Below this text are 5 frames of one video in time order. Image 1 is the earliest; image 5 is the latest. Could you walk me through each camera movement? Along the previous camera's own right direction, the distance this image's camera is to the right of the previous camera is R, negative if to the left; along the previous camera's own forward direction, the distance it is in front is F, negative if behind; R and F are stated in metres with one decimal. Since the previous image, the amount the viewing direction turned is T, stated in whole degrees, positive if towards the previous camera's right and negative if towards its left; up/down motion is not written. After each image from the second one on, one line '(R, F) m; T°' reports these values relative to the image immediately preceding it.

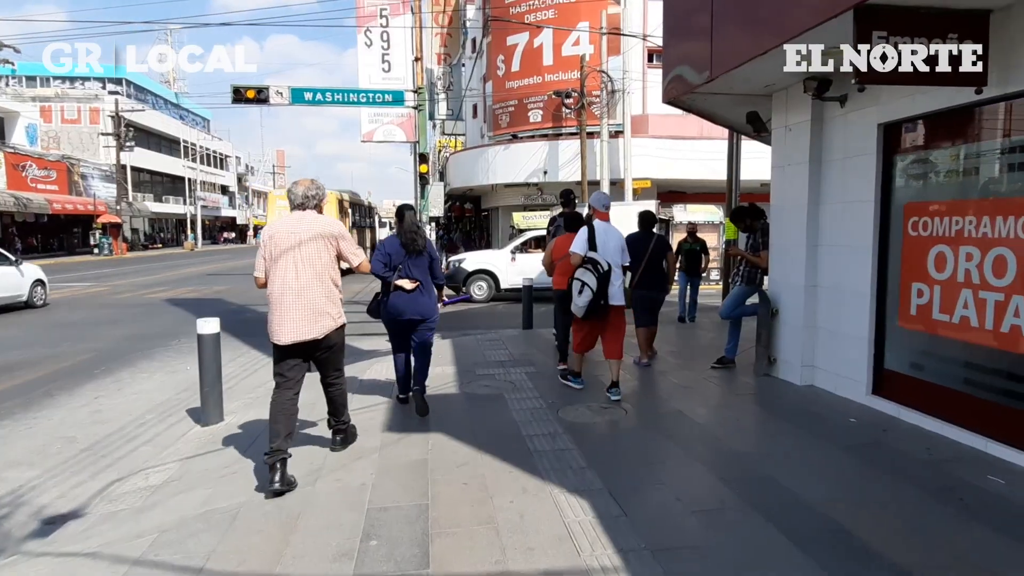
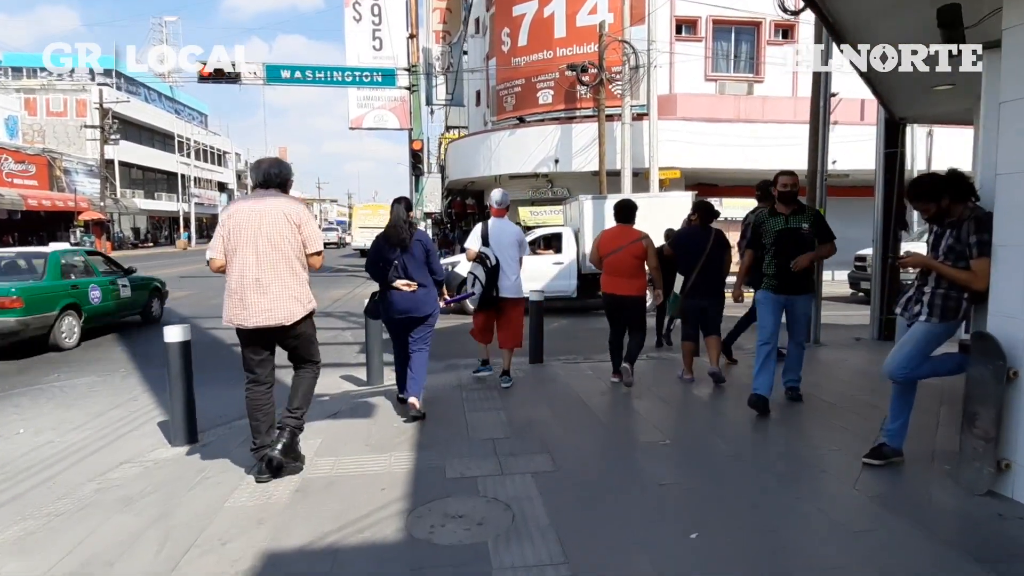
(+0.1, +3.0) m; -1°
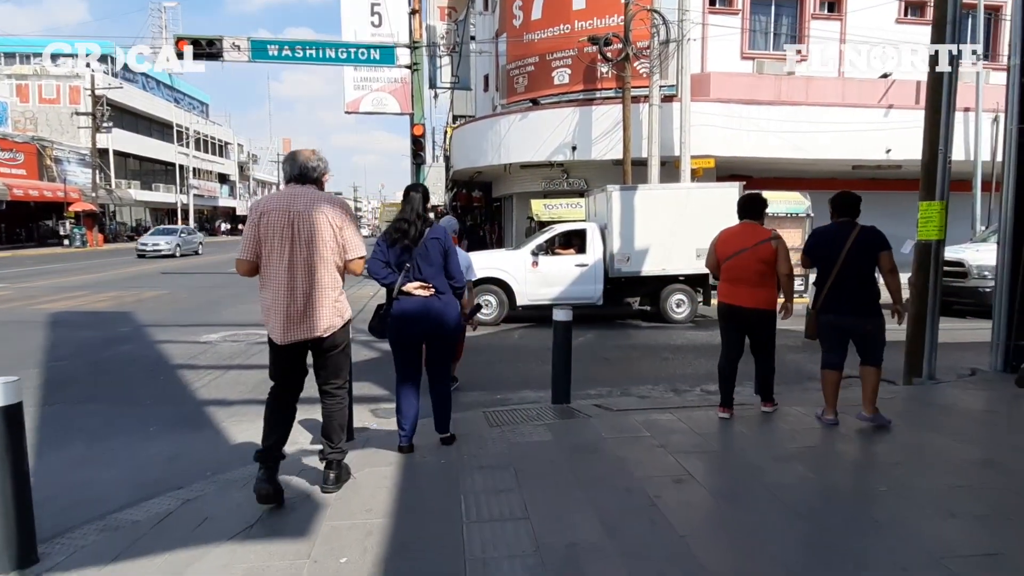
(-0.1, +2.0) m; -1°
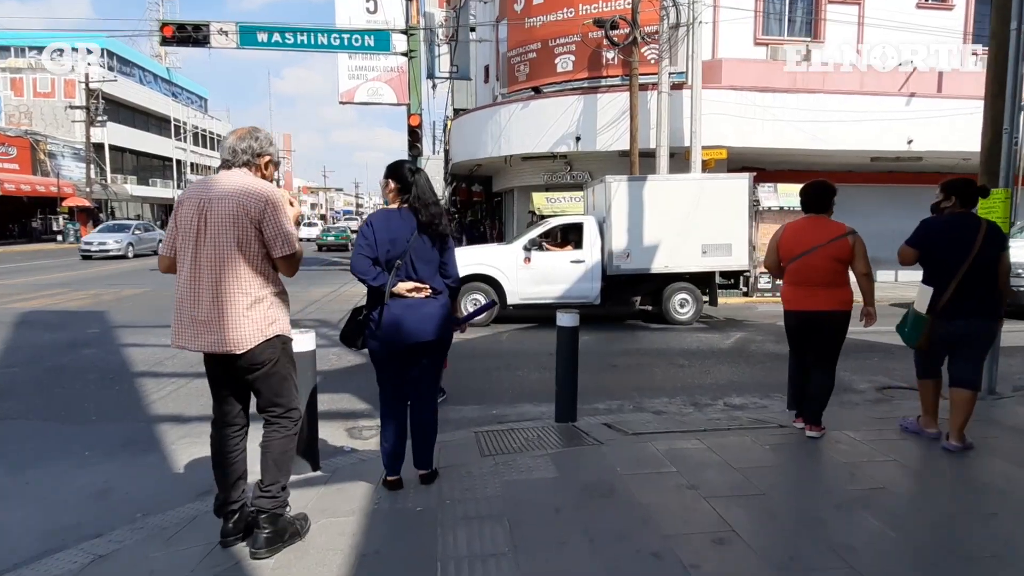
(0.0, +0.8) m; 0°
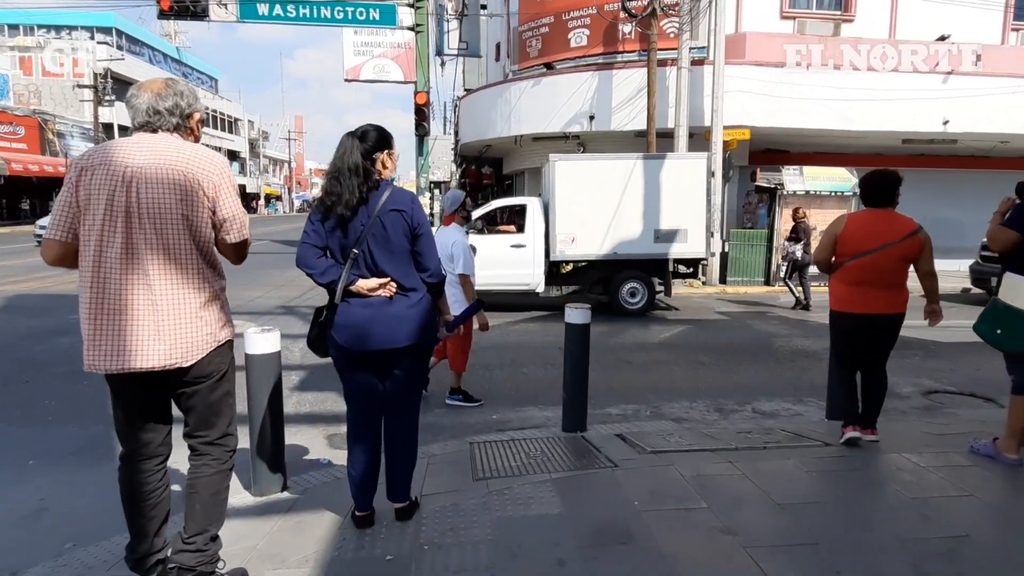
(+0.1, +0.6) m; -1°
